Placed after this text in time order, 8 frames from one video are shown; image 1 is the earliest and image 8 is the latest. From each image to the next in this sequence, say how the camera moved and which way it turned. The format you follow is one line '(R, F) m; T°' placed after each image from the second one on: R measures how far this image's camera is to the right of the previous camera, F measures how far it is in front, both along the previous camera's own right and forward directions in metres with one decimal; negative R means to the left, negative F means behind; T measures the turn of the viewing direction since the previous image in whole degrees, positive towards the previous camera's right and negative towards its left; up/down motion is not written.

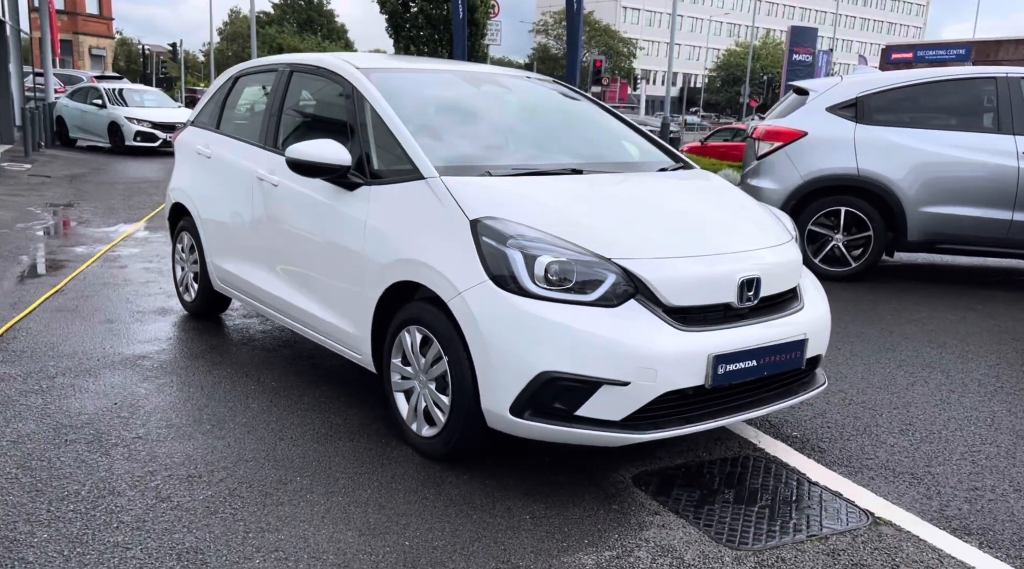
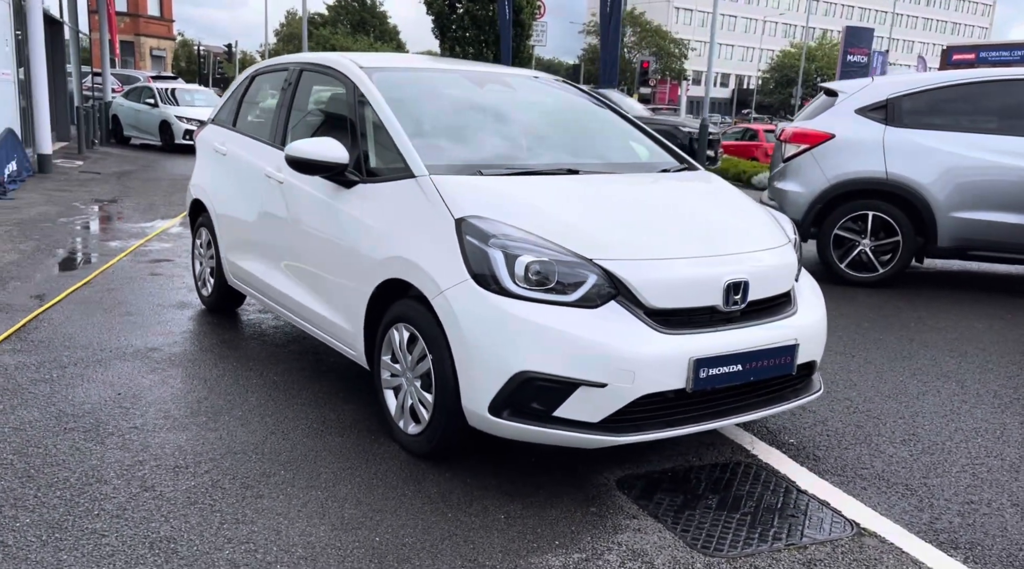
(+0.2, 0.0) m; -3°
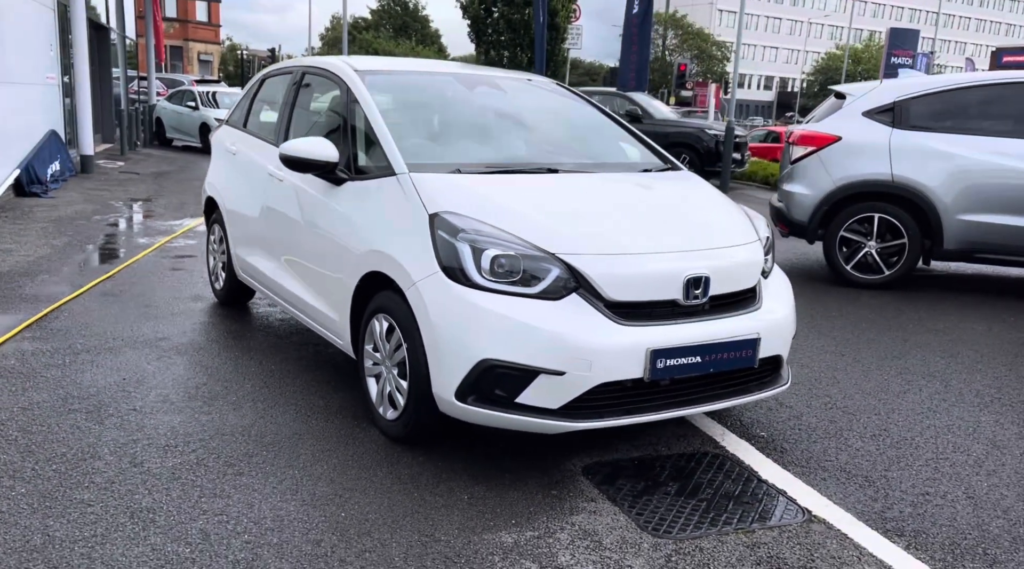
(+0.2, -0.1) m; -2°
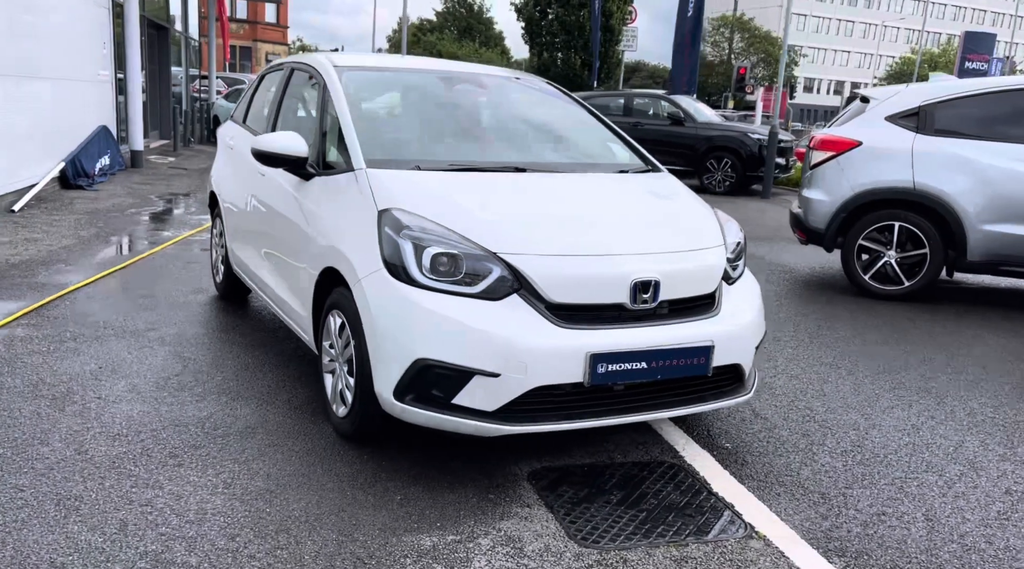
(+0.4, +0.1) m; -3°
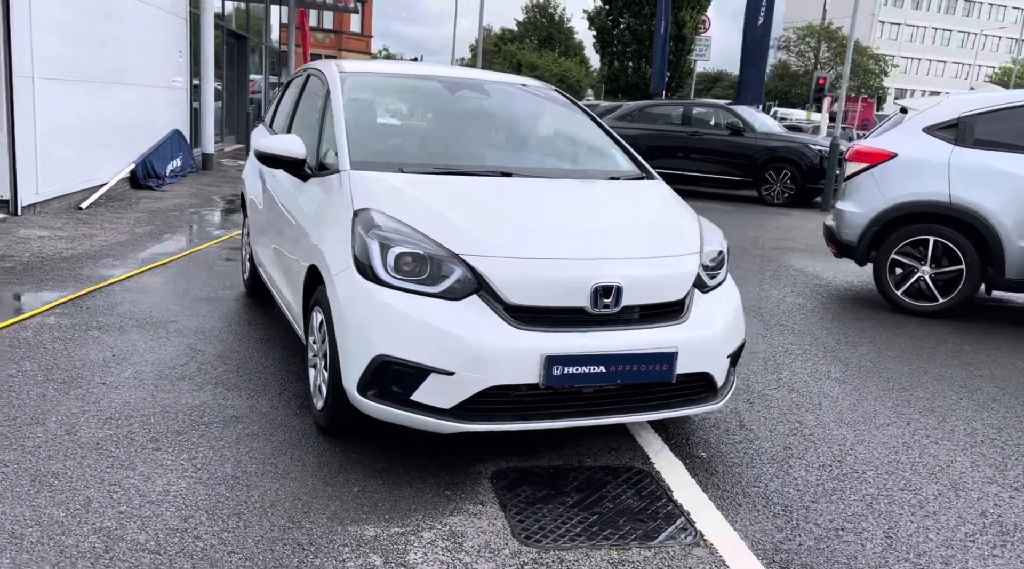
(+0.4, 0.0) m; -5°
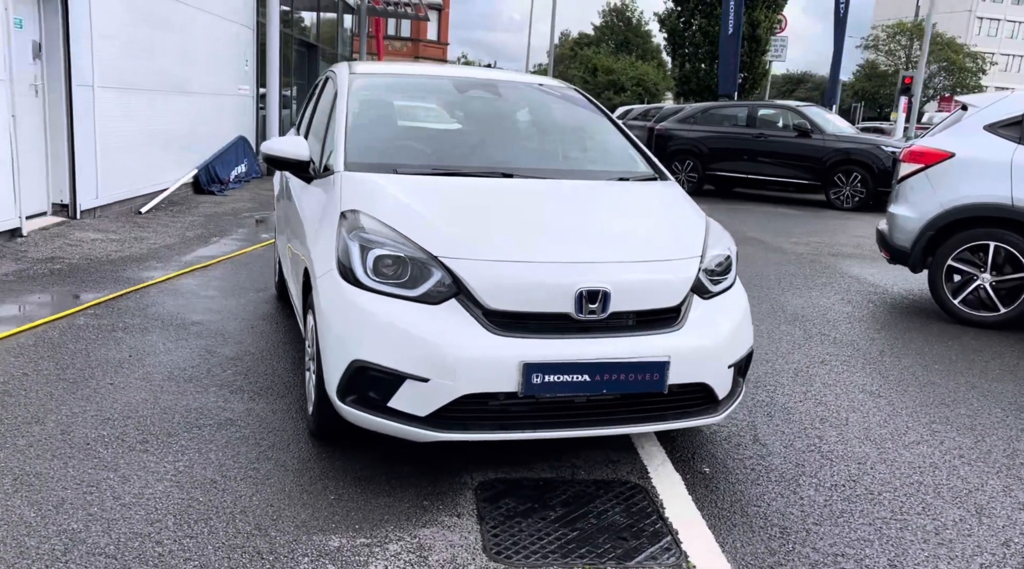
(+0.3, +0.1) m; -5°
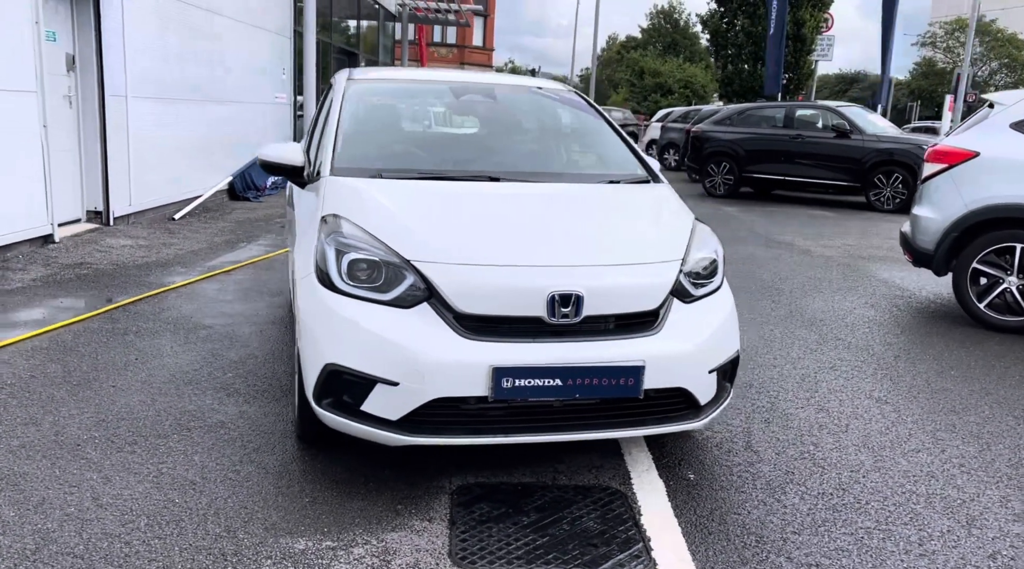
(+0.2, 0.0) m; -3°
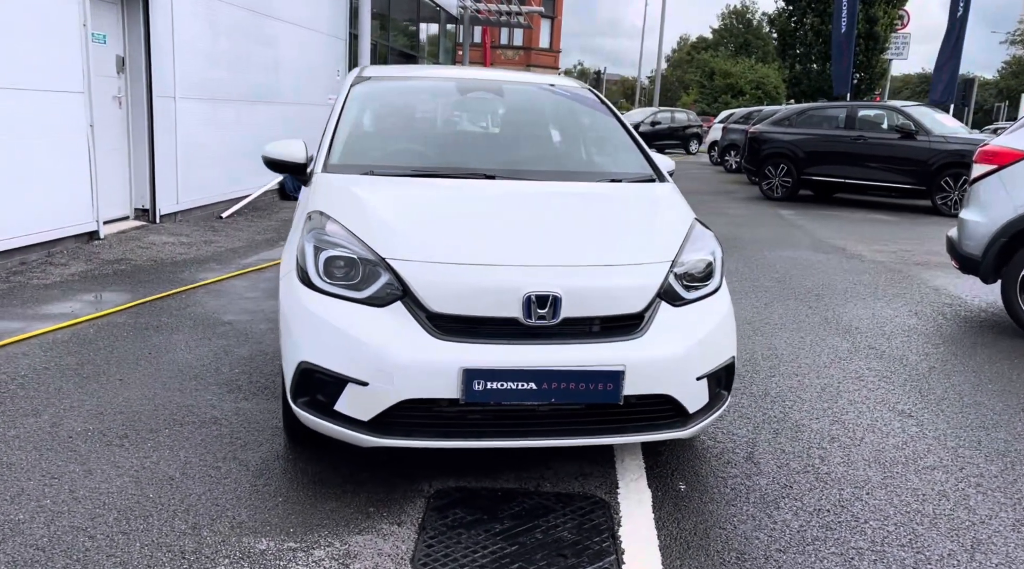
(+0.3, +0.1) m; -4°
